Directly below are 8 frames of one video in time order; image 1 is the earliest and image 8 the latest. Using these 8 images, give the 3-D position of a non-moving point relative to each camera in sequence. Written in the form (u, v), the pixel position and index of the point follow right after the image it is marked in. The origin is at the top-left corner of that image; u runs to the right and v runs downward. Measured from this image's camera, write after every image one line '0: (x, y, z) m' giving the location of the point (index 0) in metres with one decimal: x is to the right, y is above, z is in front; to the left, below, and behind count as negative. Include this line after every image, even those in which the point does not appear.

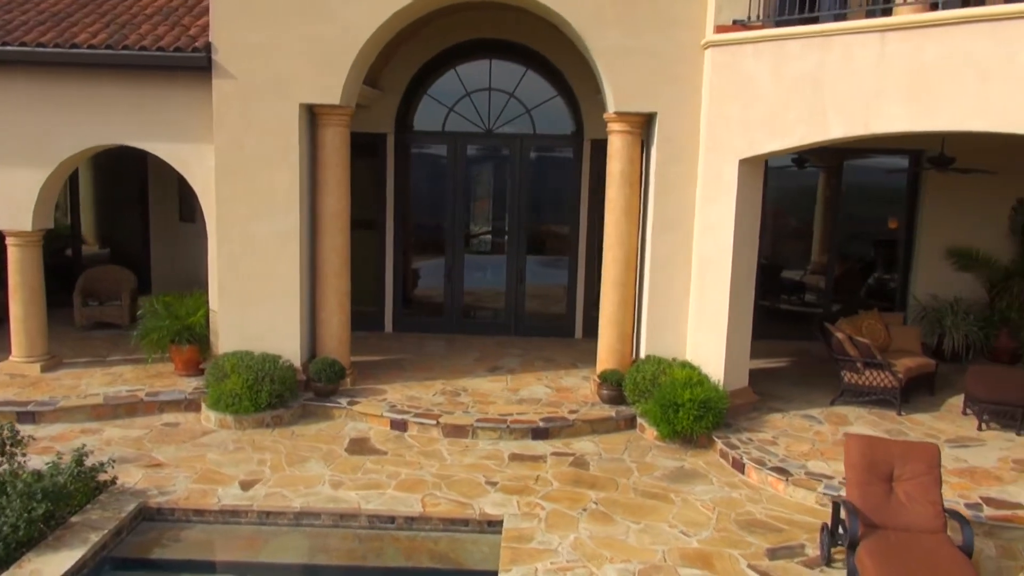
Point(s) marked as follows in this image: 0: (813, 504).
0: (+2.6, -1.8, +7.4) m
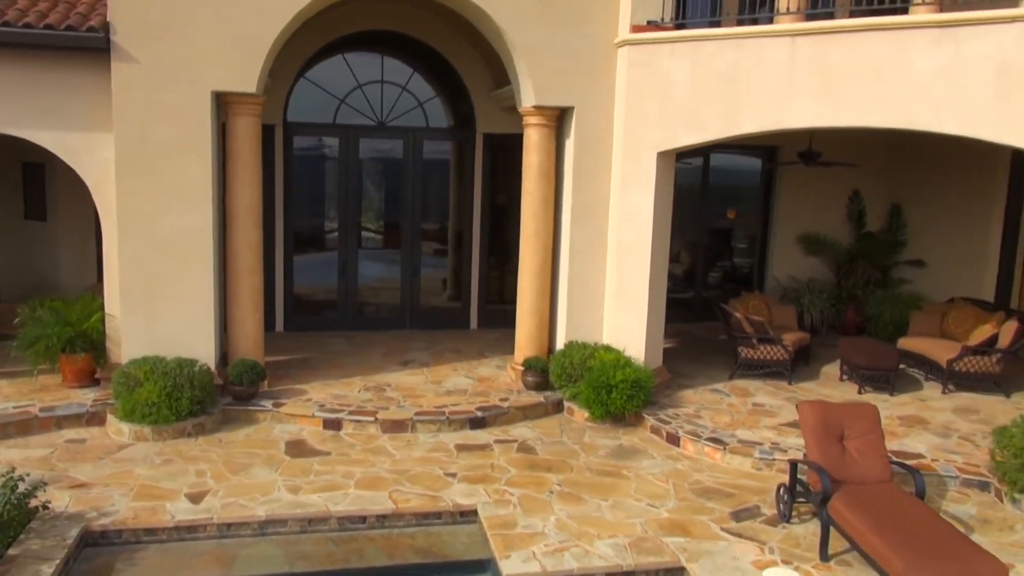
0: (+2.2, -1.7, +8.1) m
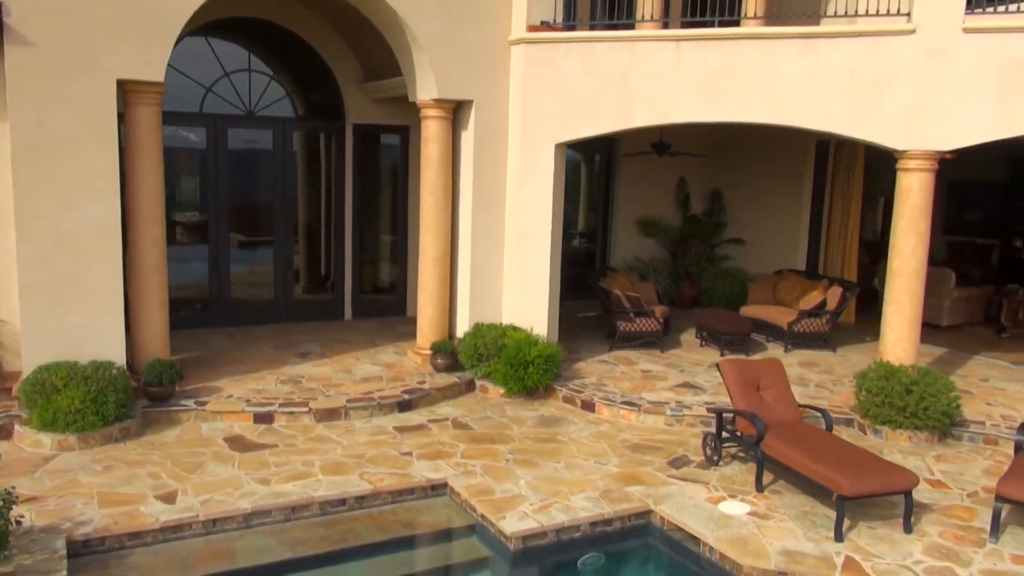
0: (+1.6, -1.4, +9.1) m
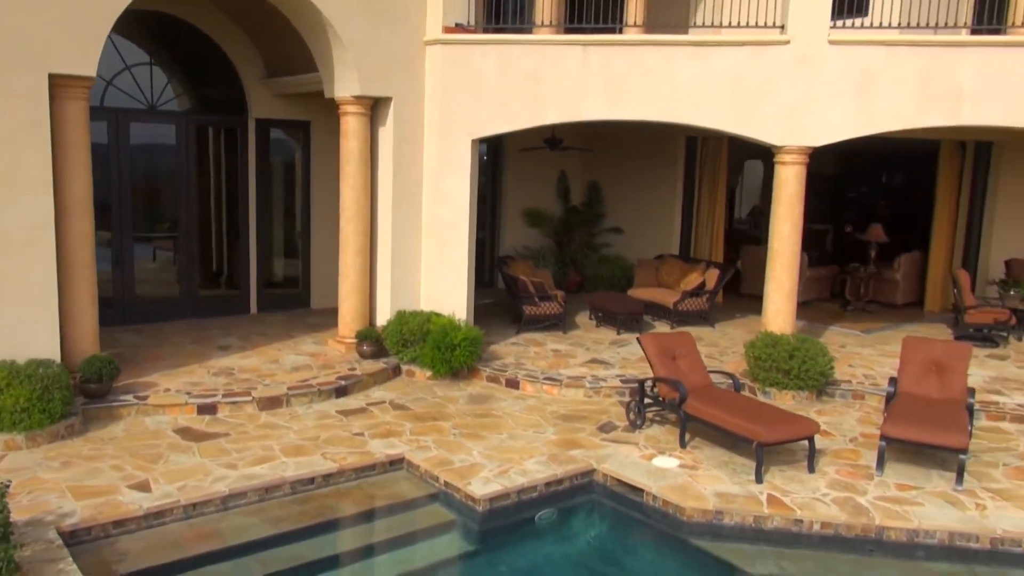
0: (+0.8, -1.3, +10.0) m
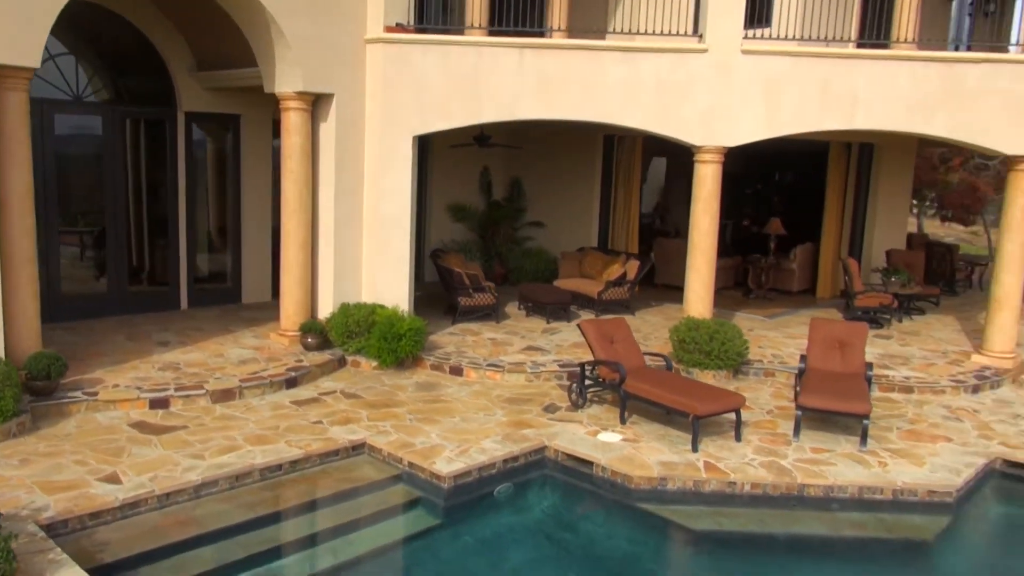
0: (+0.1, -1.1, +10.6) m
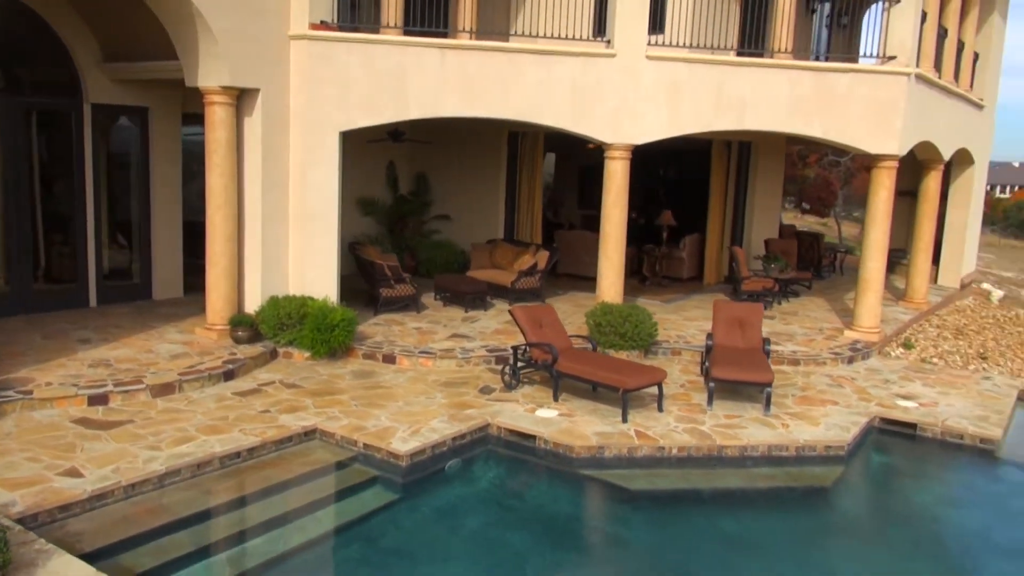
0: (-0.8, -1.0, +11.1) m
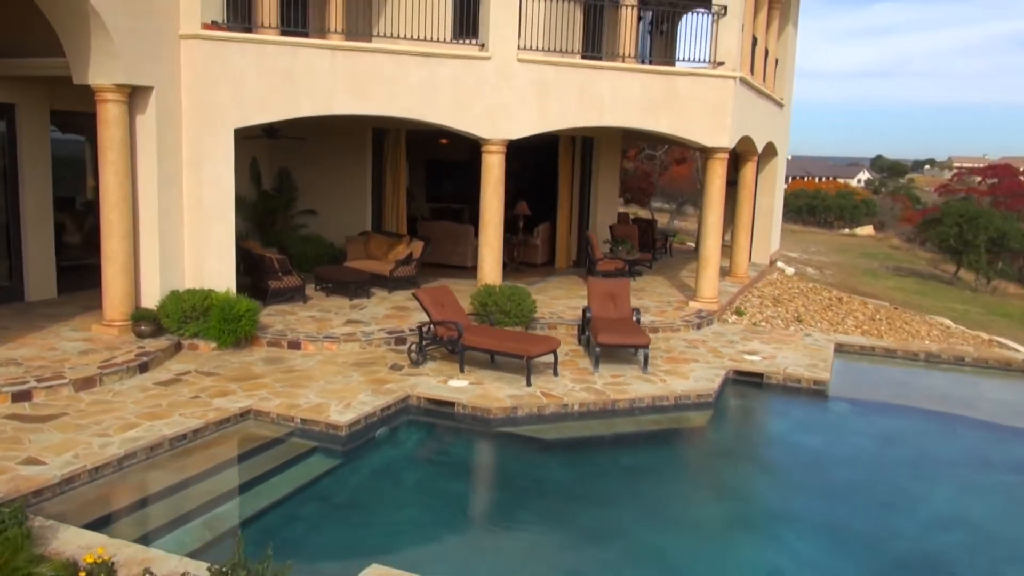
0: (-2.1, -0.8, +11.9) m
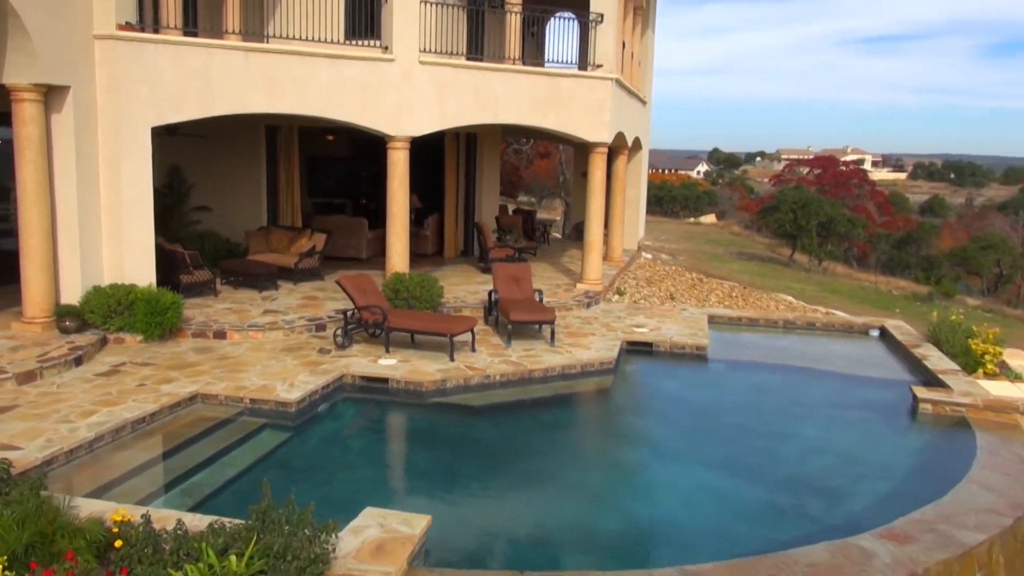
0: (-3.3, -0.7, +12.5) m
